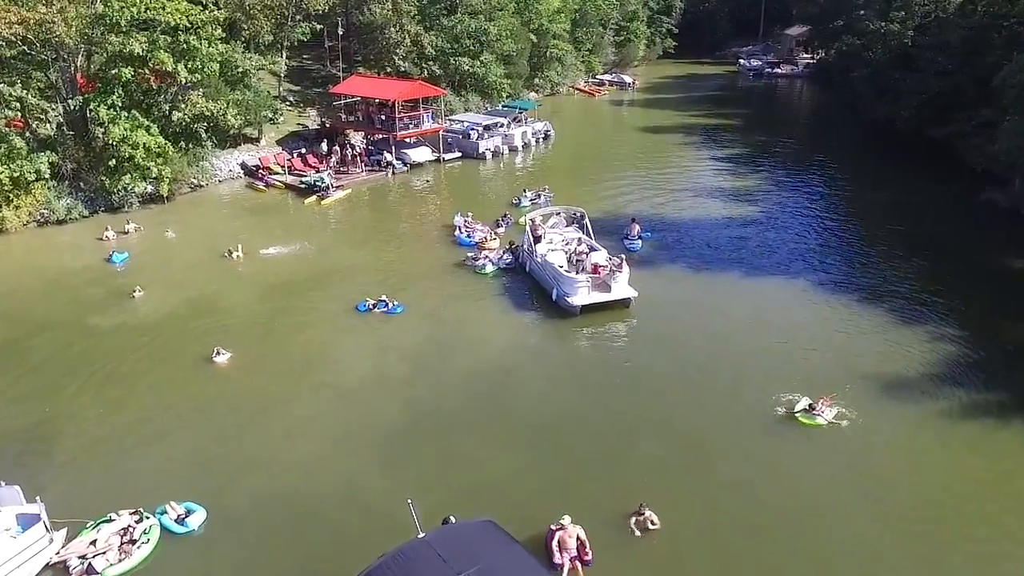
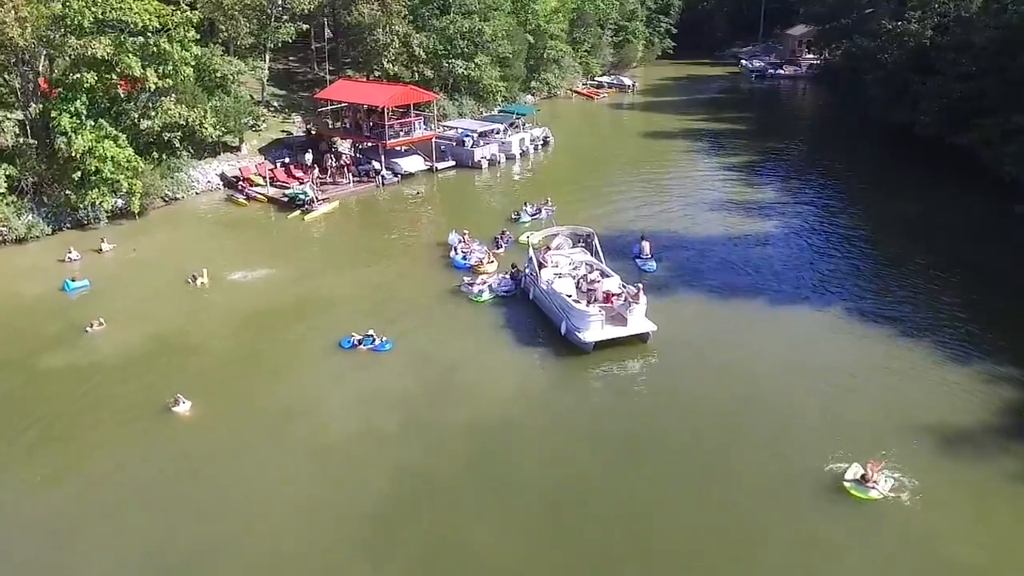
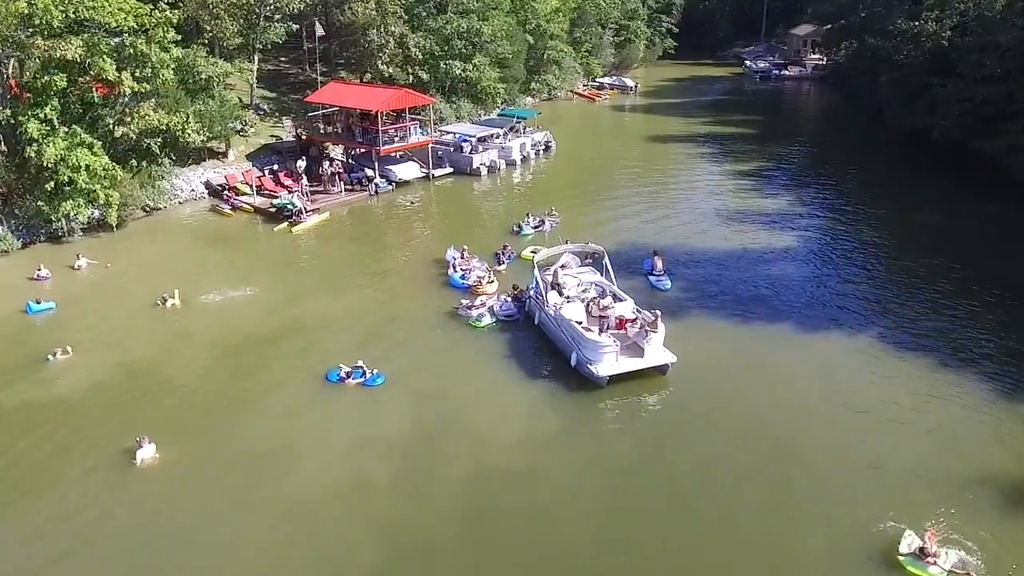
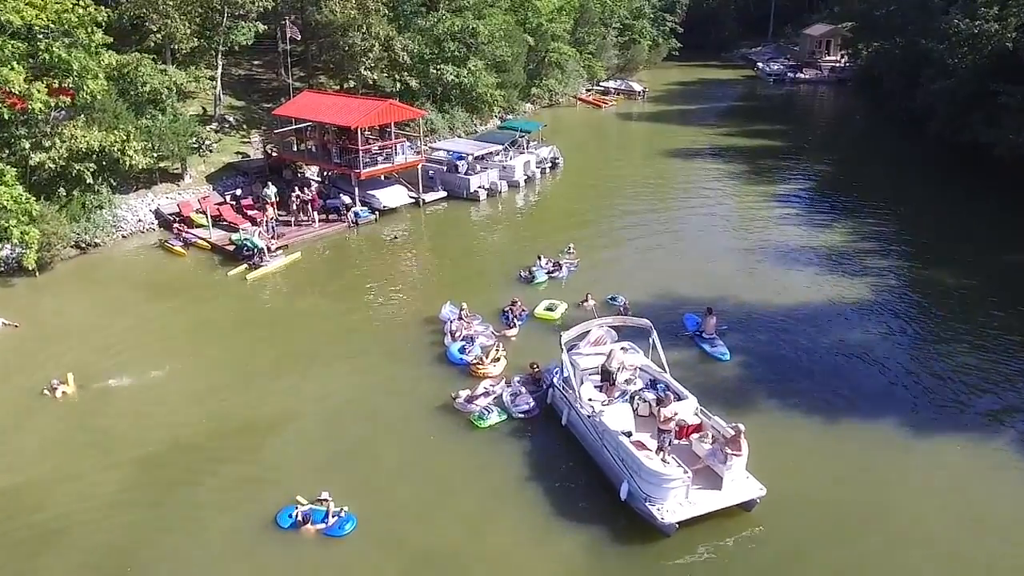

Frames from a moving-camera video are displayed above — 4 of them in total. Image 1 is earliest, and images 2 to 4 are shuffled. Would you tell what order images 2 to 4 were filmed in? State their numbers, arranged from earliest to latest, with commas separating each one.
2, 3, 4
